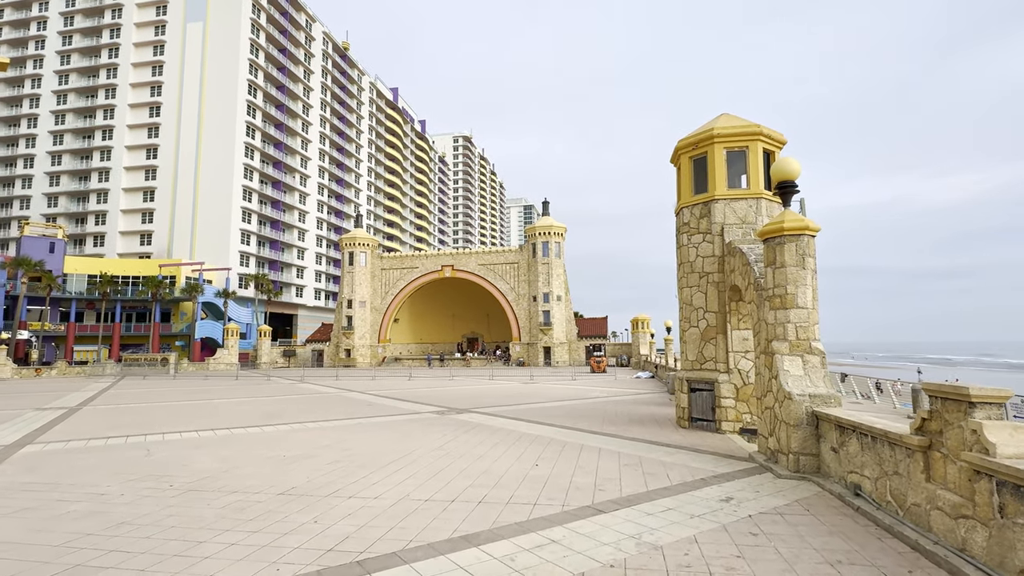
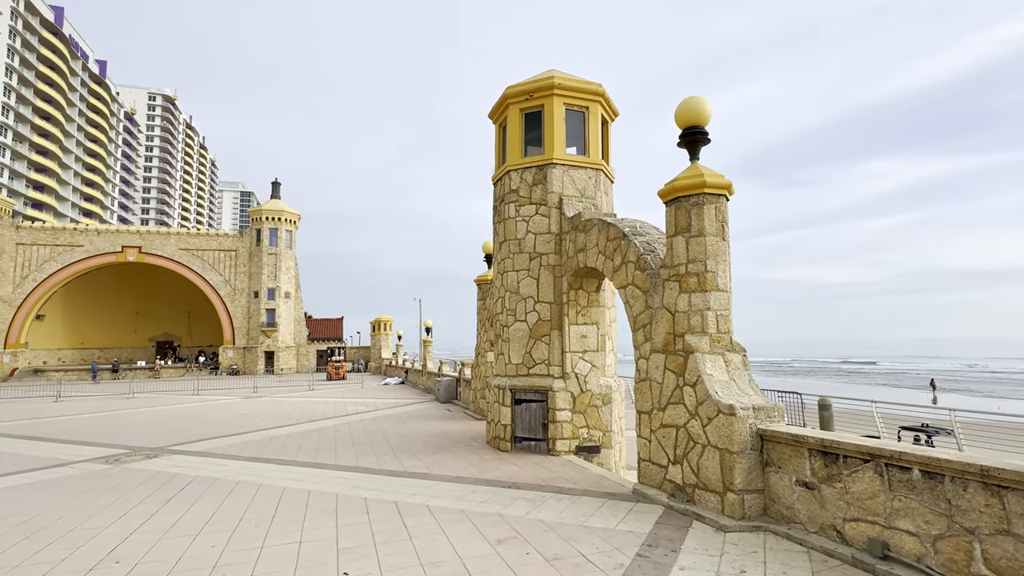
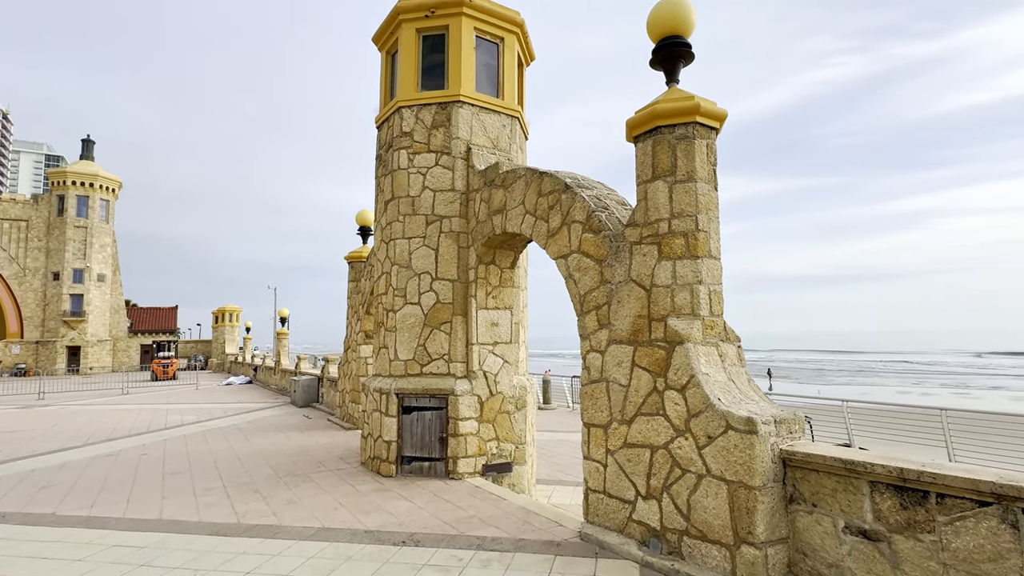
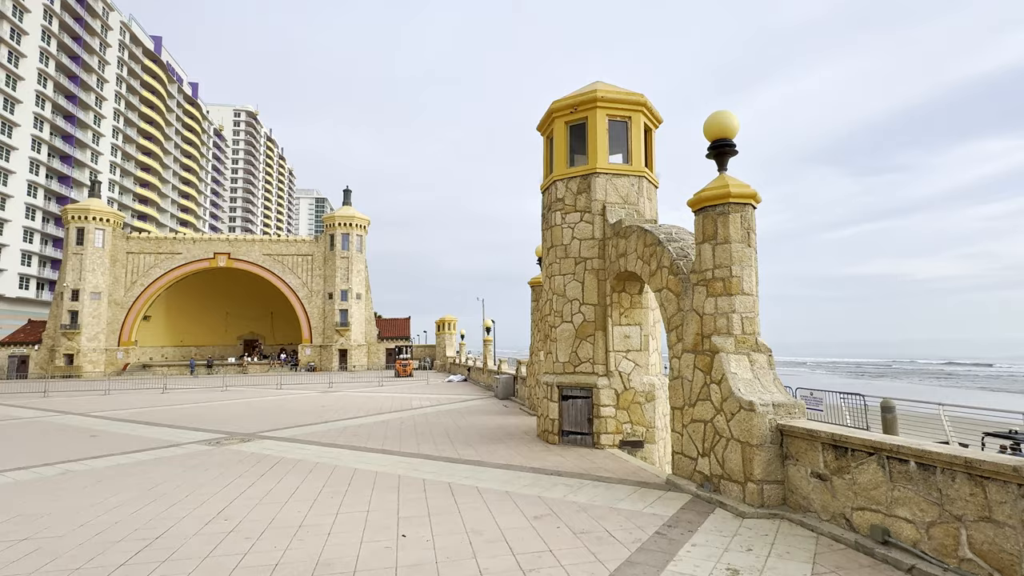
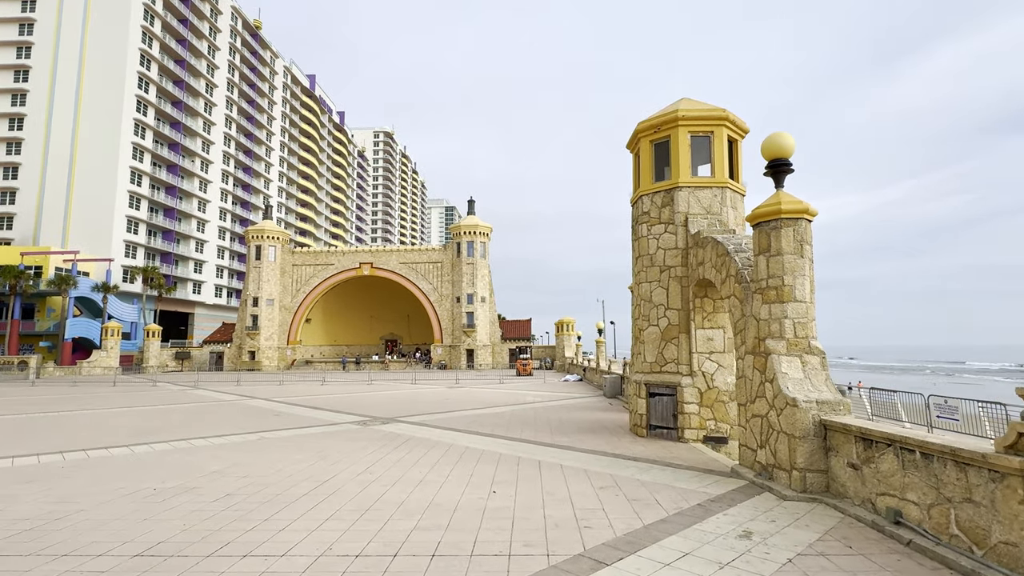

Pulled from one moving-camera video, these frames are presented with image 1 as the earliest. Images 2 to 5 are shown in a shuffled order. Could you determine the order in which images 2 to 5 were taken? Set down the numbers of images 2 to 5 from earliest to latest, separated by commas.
5, 4, 2, 3
